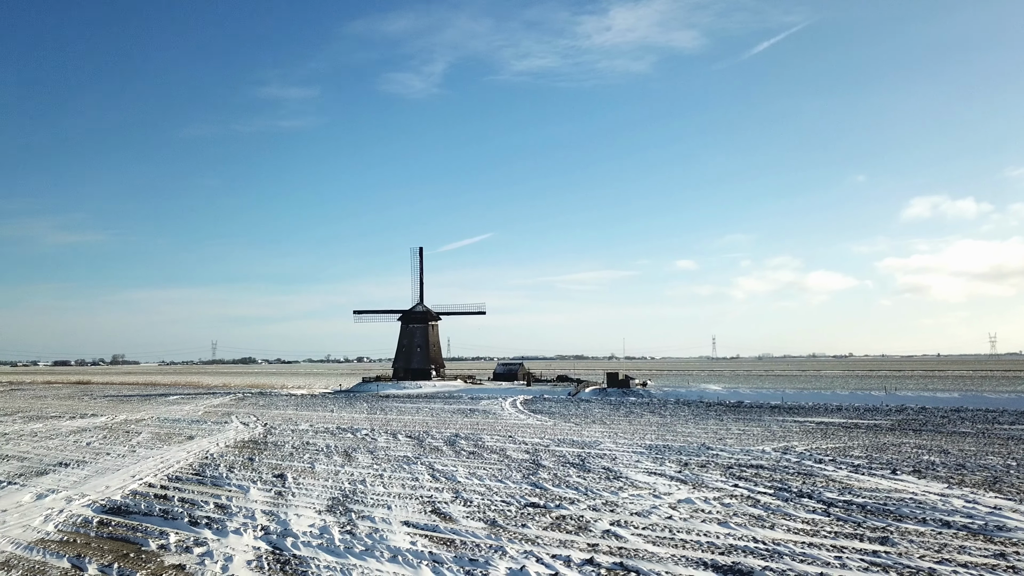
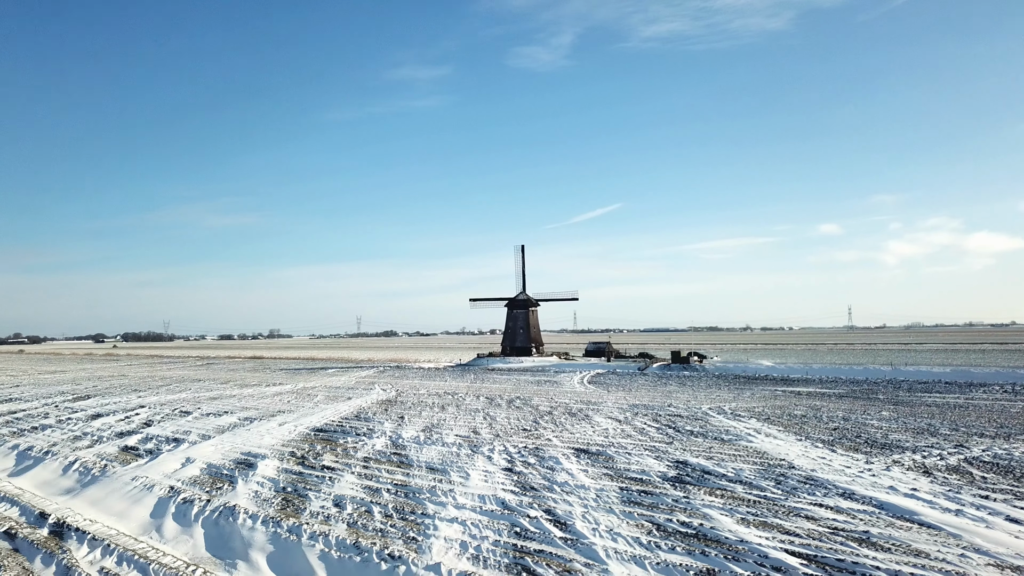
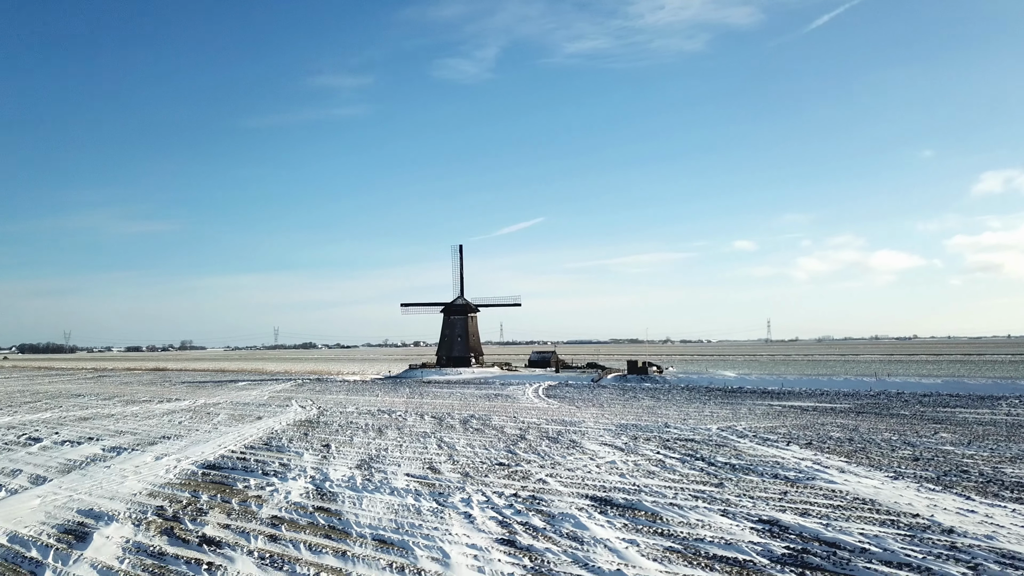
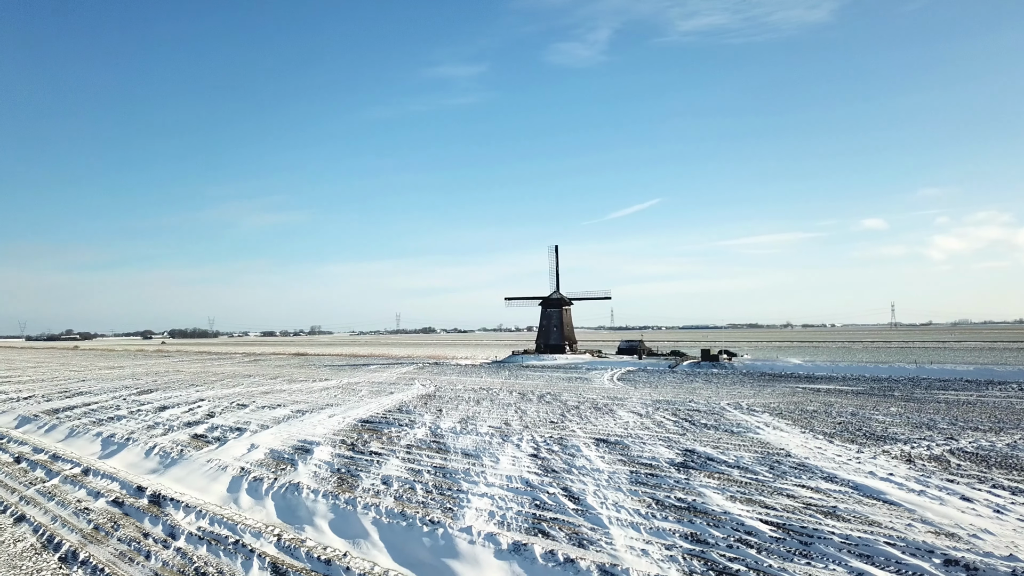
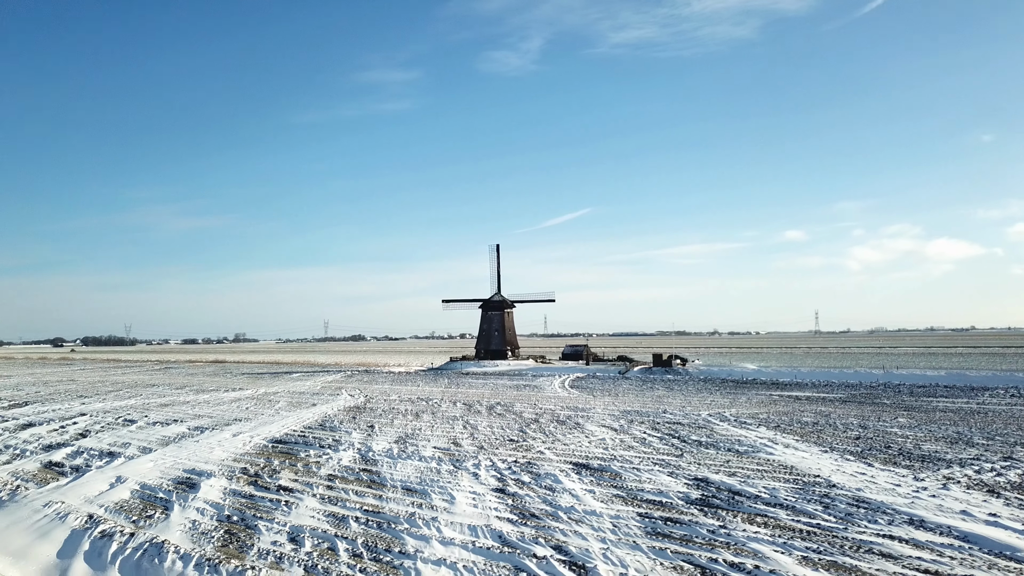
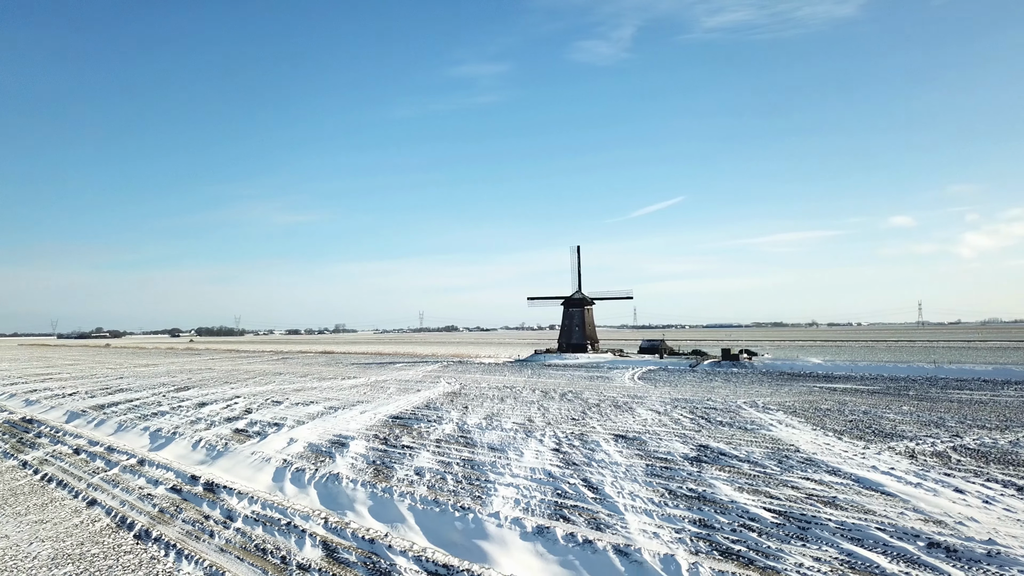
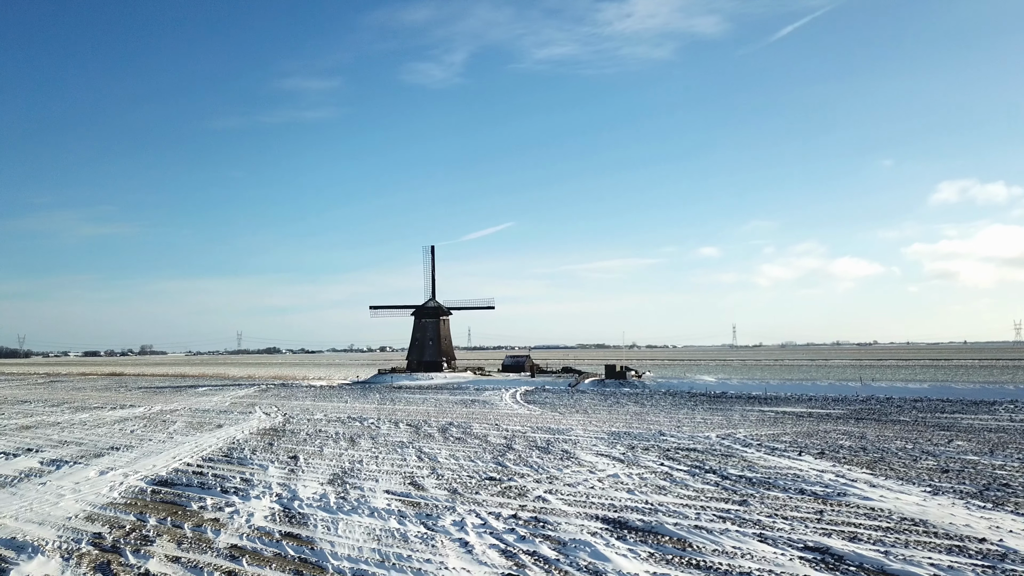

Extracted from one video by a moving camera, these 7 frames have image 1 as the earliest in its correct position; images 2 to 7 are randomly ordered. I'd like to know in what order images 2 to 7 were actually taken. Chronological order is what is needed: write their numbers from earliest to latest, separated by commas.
7, 3, 5, 2, 4, 6
